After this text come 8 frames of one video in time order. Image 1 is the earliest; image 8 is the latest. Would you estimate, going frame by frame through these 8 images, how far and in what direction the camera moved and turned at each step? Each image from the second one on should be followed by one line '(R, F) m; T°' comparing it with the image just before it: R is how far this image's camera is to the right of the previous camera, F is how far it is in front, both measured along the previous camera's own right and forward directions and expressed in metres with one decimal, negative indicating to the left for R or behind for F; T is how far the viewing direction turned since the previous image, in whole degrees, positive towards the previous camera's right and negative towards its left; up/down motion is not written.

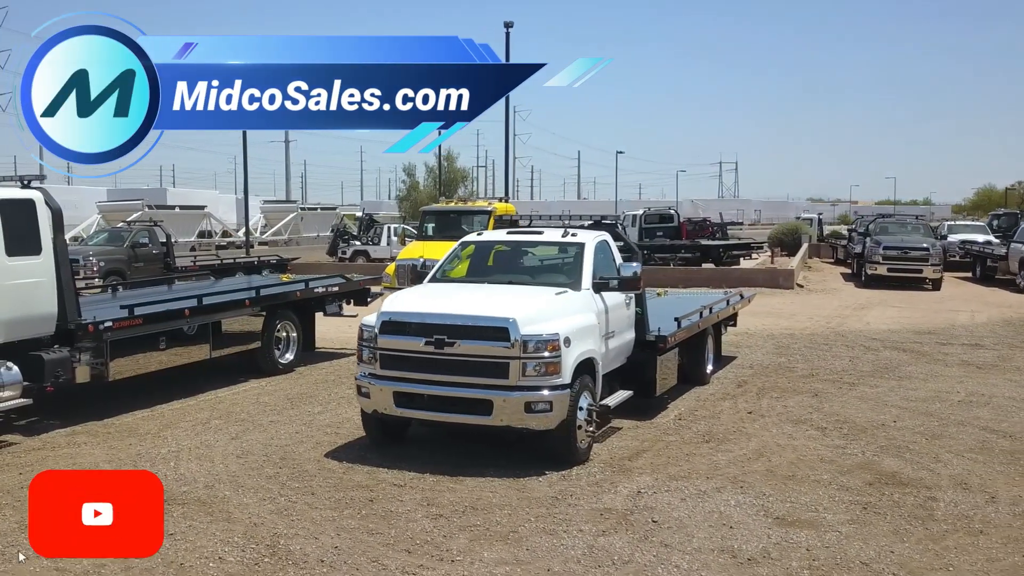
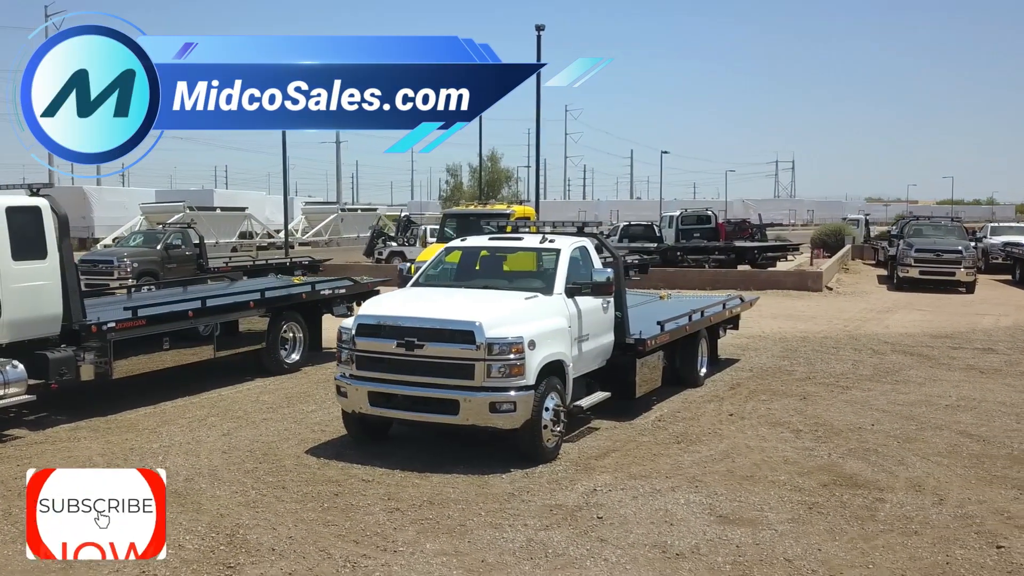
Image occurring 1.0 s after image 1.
(+0.5, -0.3) m; -2°
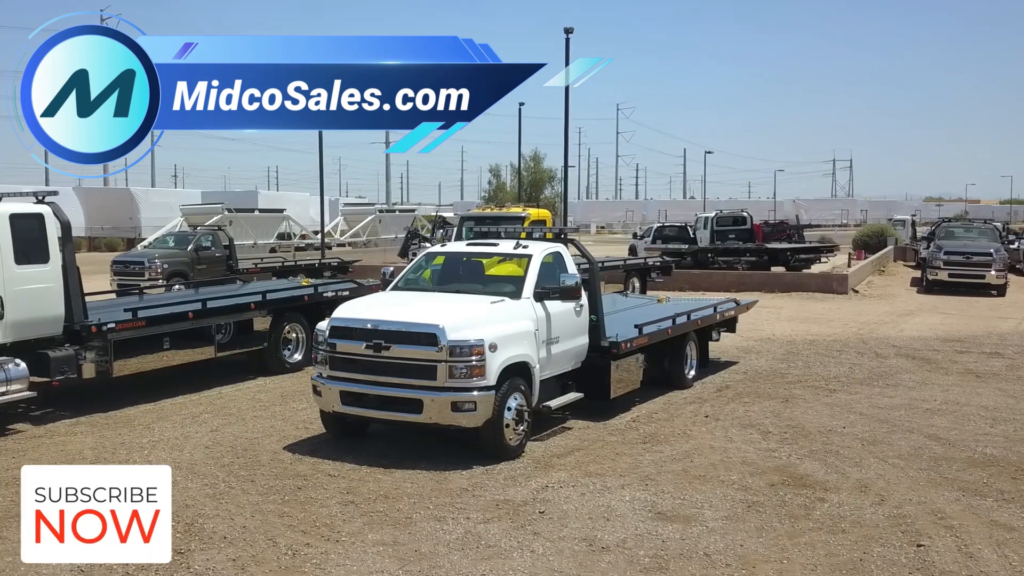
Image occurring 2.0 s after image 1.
(+0.6, -0.3) m; -2°
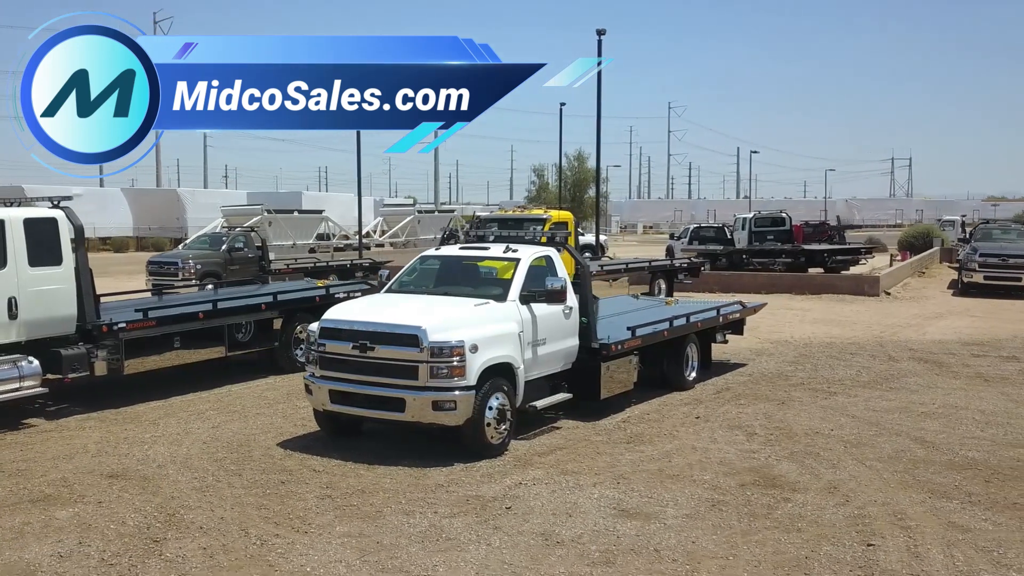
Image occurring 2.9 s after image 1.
(+0.5, -0.2) m; -2°
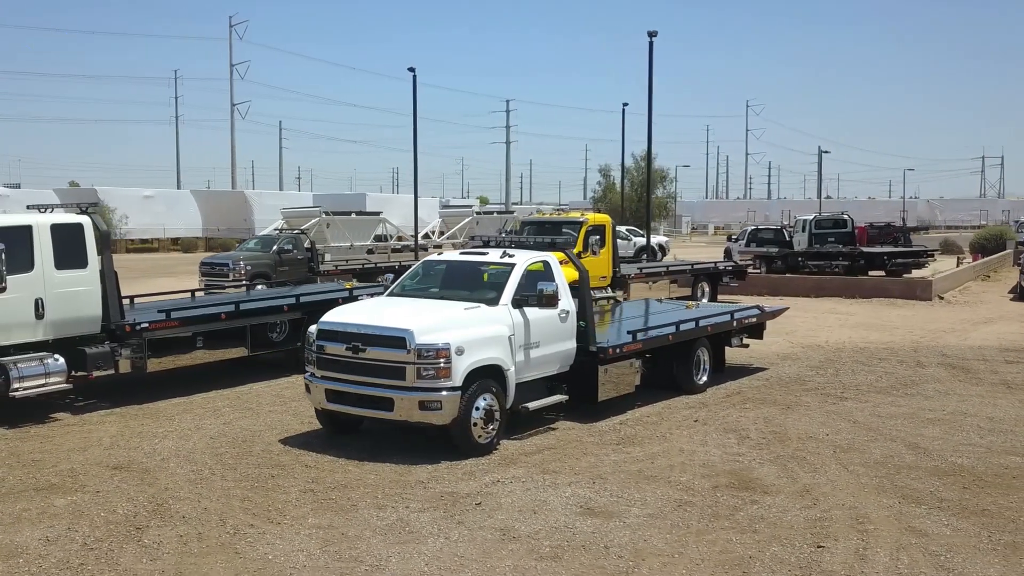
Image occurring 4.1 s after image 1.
(+0.6, -0.2) m; -4°
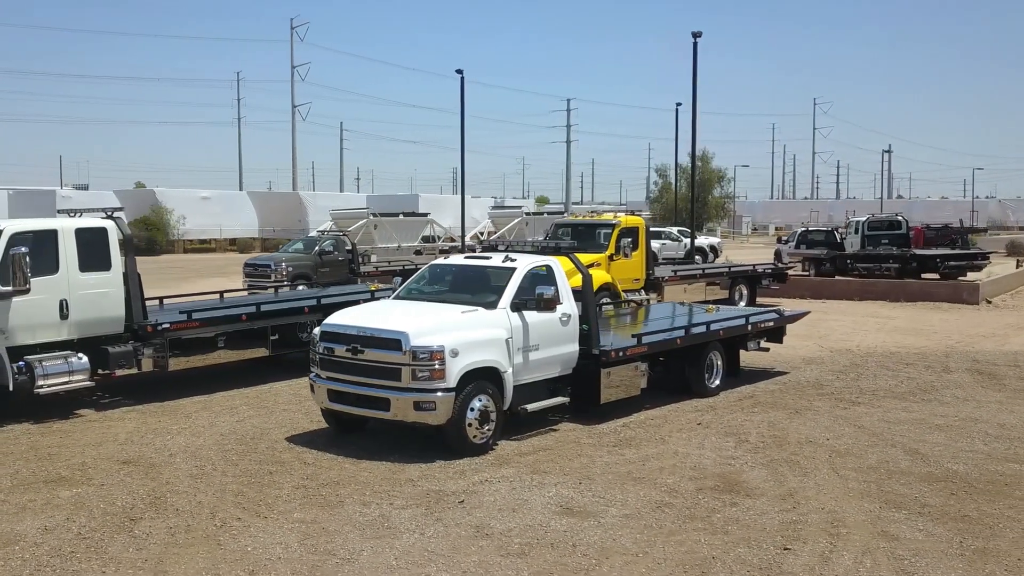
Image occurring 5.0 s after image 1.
(+0.5, -0.2) m; -3°
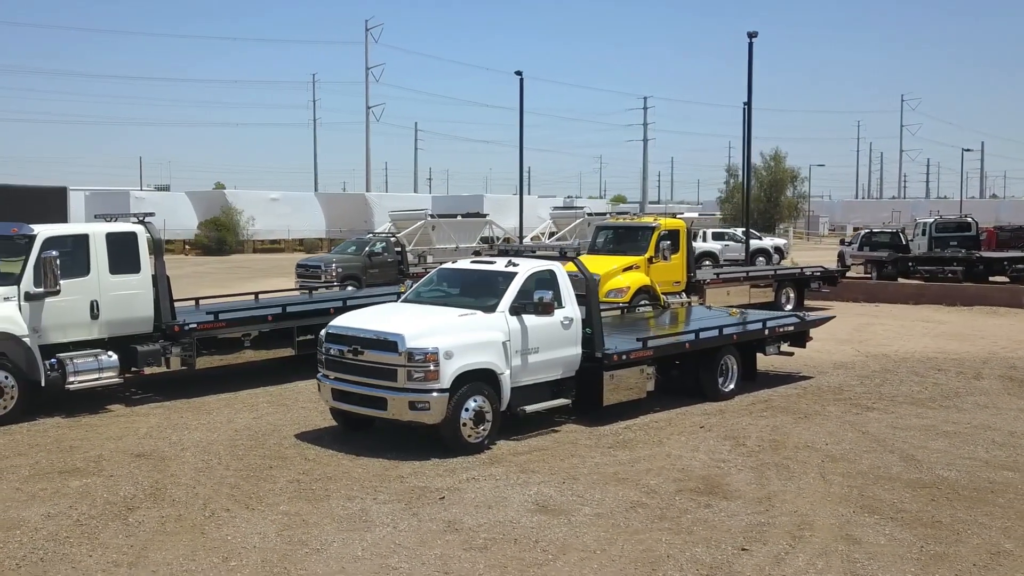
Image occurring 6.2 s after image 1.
(+0.6, -0.2) m; -4°
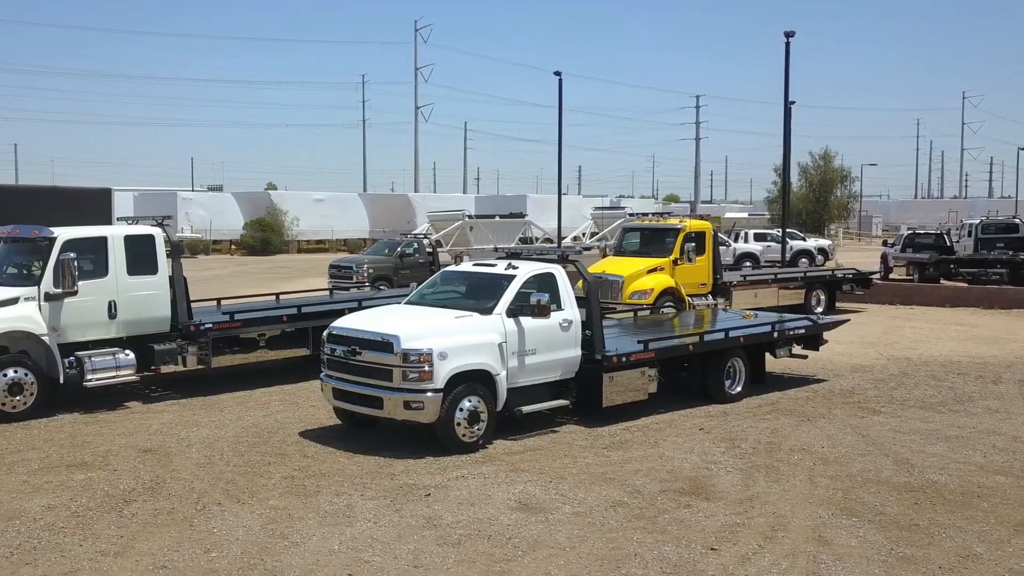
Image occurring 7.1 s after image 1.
(+0.4, -0.2) m; -3°
